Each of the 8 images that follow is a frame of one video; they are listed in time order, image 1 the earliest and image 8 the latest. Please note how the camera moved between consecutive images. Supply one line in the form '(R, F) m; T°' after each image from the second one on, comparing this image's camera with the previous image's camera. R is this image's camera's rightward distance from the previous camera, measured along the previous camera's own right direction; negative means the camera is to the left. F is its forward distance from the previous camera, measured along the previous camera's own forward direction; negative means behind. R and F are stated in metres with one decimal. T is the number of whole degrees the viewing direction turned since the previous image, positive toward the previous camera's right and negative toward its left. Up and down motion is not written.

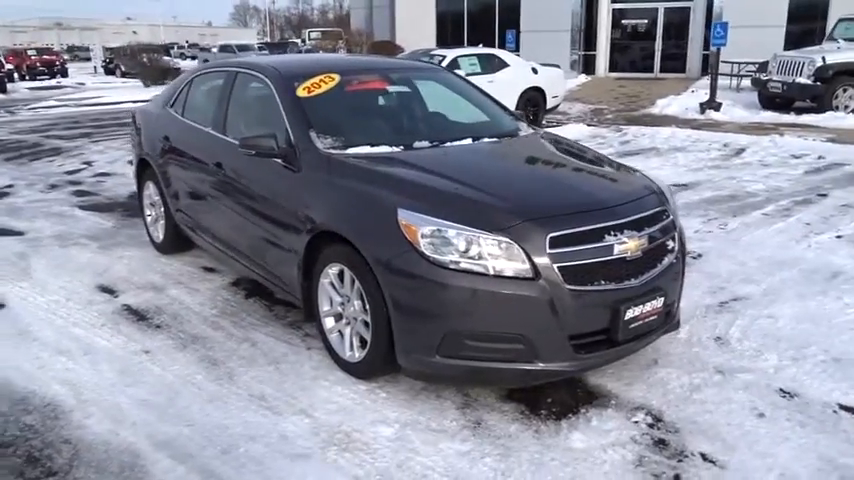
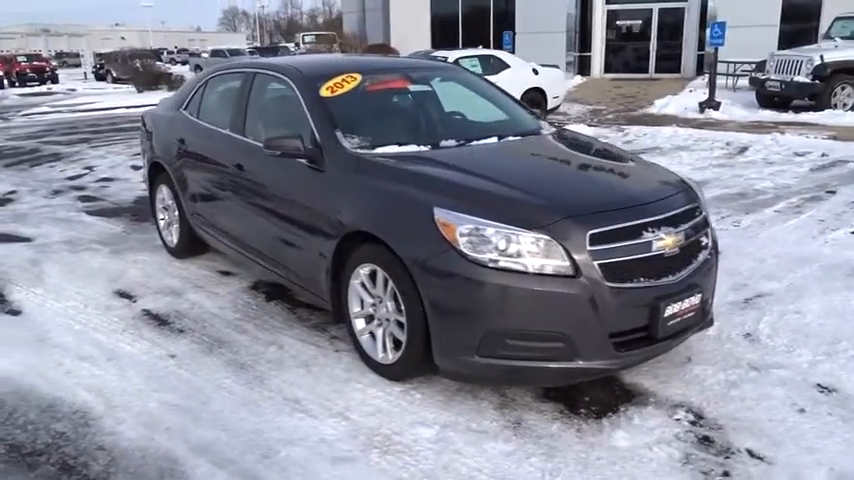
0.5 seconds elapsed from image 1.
(-0.2, 0.0) m; +1°
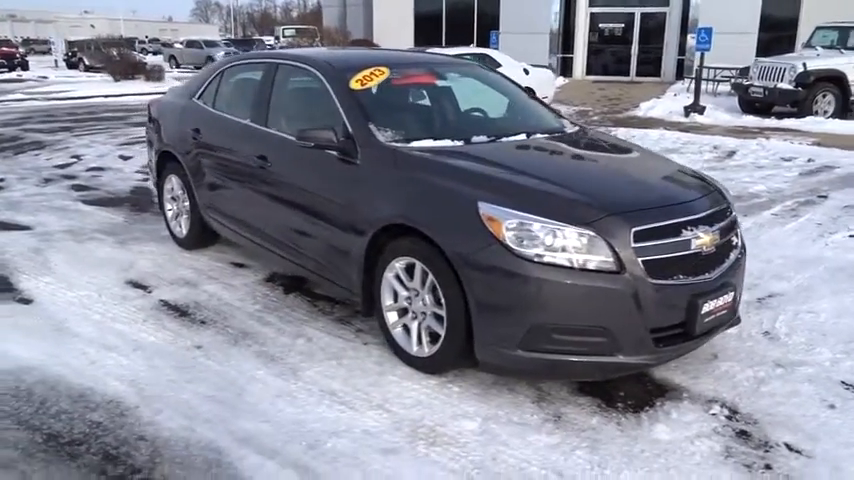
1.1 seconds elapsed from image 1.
(-0.4, 0.0) m; +2°
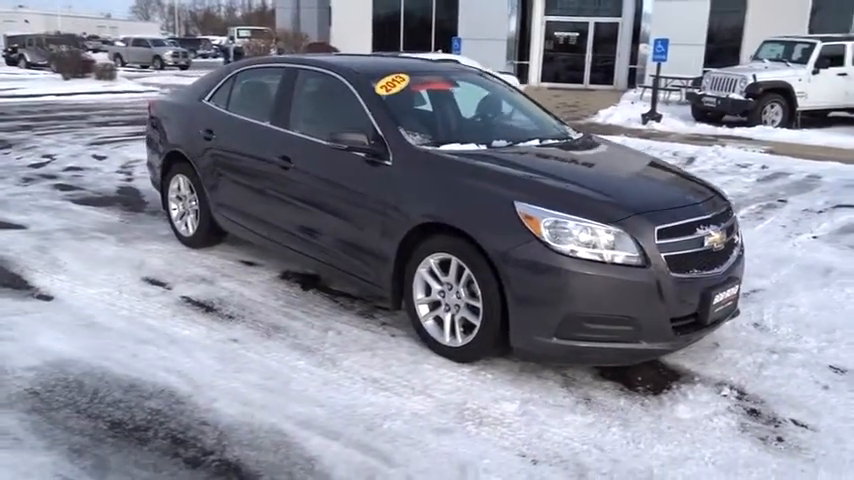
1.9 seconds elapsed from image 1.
(-0.5, -0.3) m; +4°
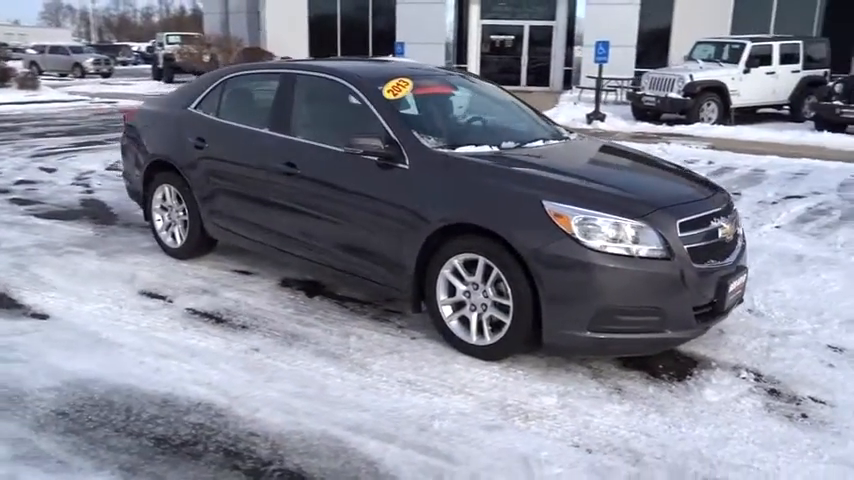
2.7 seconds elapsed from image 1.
(-0.6, 0.0) m; +5°
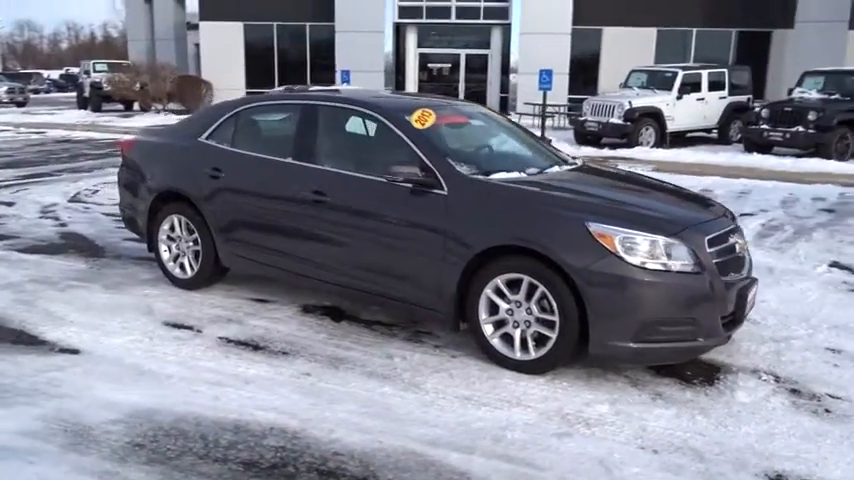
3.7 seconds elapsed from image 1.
(-0.8, -0.2) m; +6°
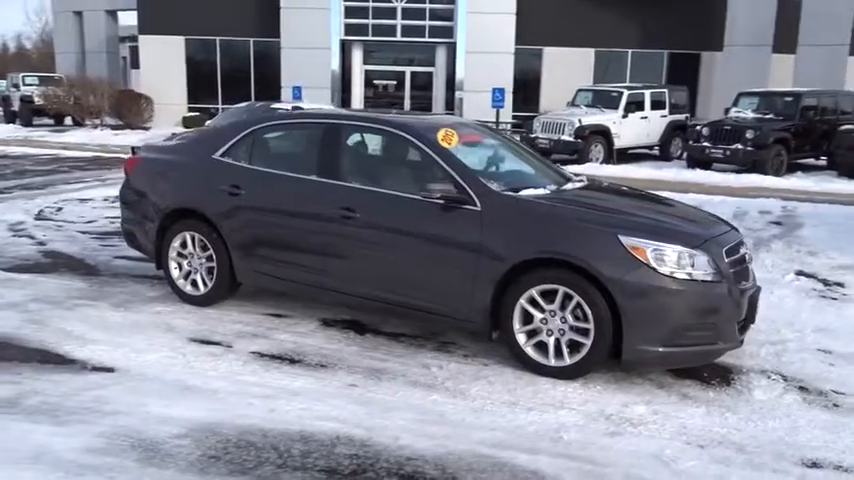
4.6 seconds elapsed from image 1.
(-0.7, -0.2) m; +6°
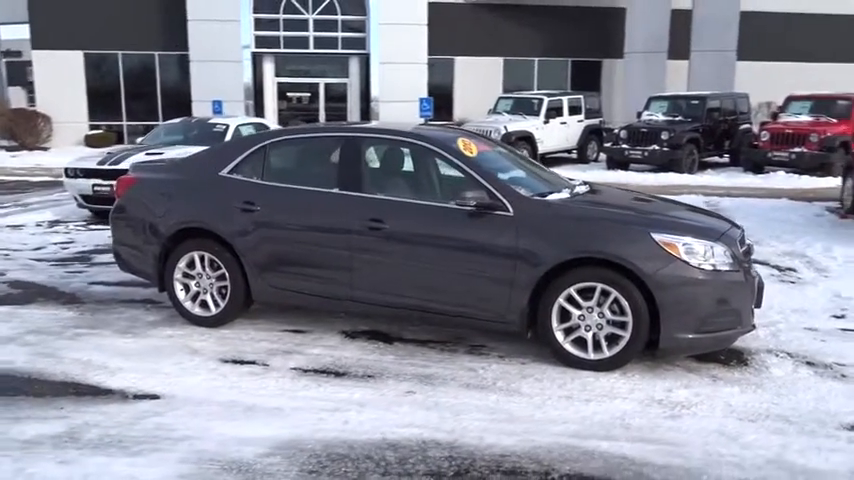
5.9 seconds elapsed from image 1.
(-1.0, -0.1) m; +8°
